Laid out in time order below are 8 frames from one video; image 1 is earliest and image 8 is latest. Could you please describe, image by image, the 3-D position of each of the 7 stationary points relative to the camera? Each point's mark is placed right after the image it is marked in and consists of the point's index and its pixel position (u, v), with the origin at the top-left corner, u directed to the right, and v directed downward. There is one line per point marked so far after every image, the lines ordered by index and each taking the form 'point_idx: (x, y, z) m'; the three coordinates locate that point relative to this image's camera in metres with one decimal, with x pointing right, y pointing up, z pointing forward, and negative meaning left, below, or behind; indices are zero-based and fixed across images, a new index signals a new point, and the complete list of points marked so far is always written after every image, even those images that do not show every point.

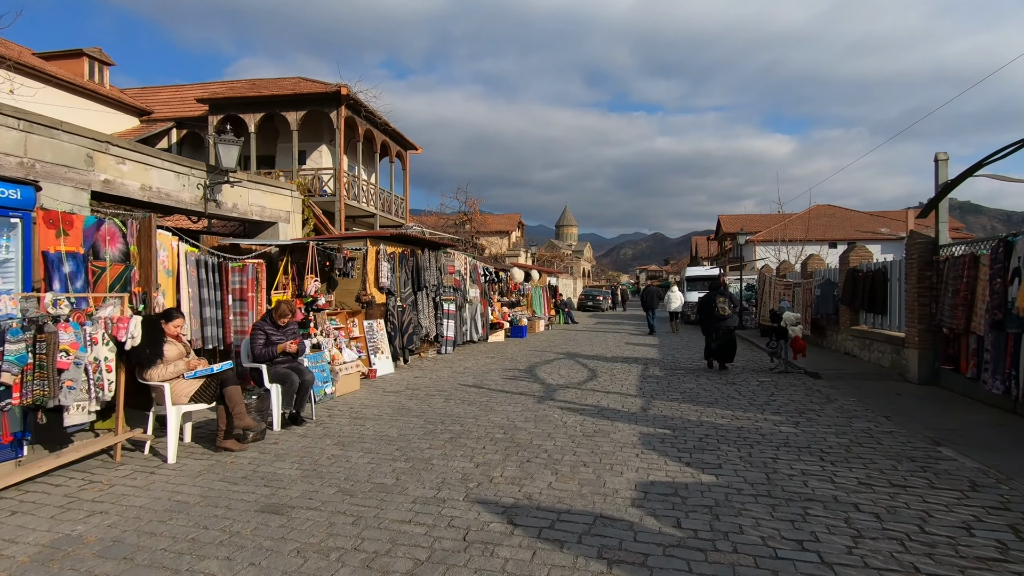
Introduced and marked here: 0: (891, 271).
0: (+8.0, +0.4, +11.4) m
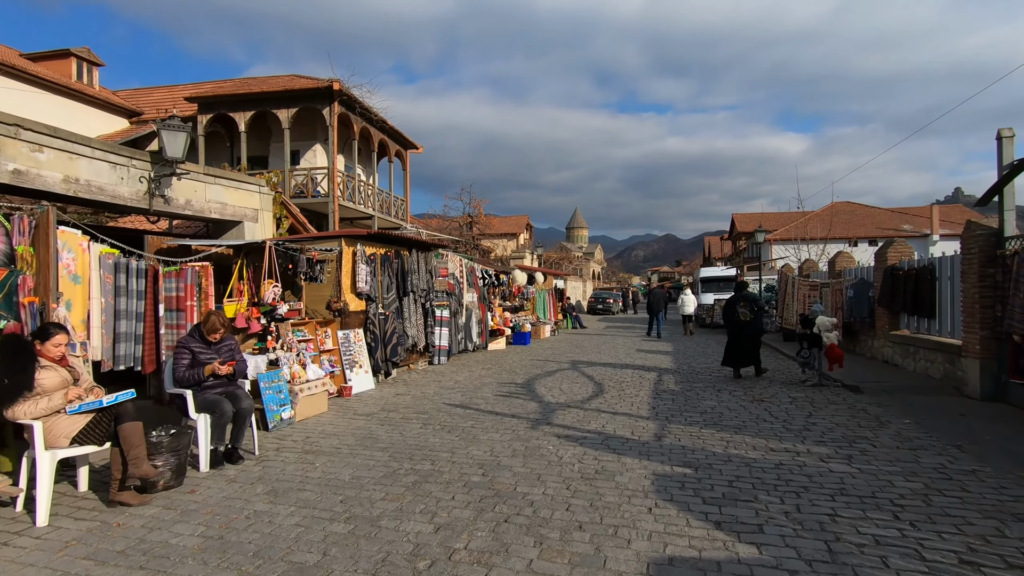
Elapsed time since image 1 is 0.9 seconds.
0: (+7.9, +0.4, +9.9) m
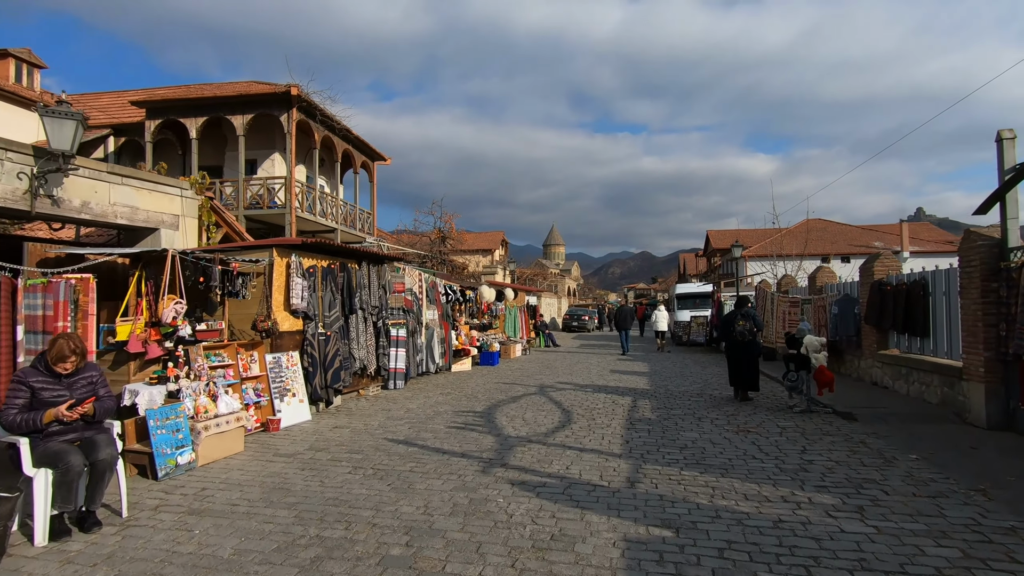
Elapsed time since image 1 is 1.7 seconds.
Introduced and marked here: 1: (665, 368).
0: (+7.2, +0.1, +9.2) m
1: (+4.4, -2.3, +15.5) m
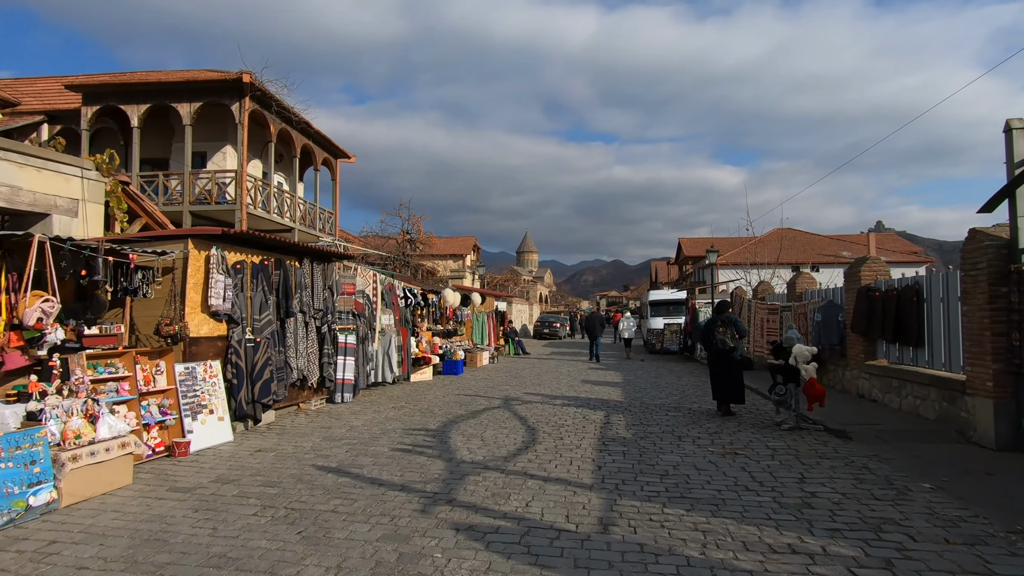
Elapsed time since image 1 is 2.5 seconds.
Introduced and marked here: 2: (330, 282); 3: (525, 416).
0: (+6.6, 0.0, +8.5) m
1: (+3.5, -2.5, +14.7) m
2: (-3.4, +0.1, +10.1) m
3: (+0.2, -2.2, +9.3) m
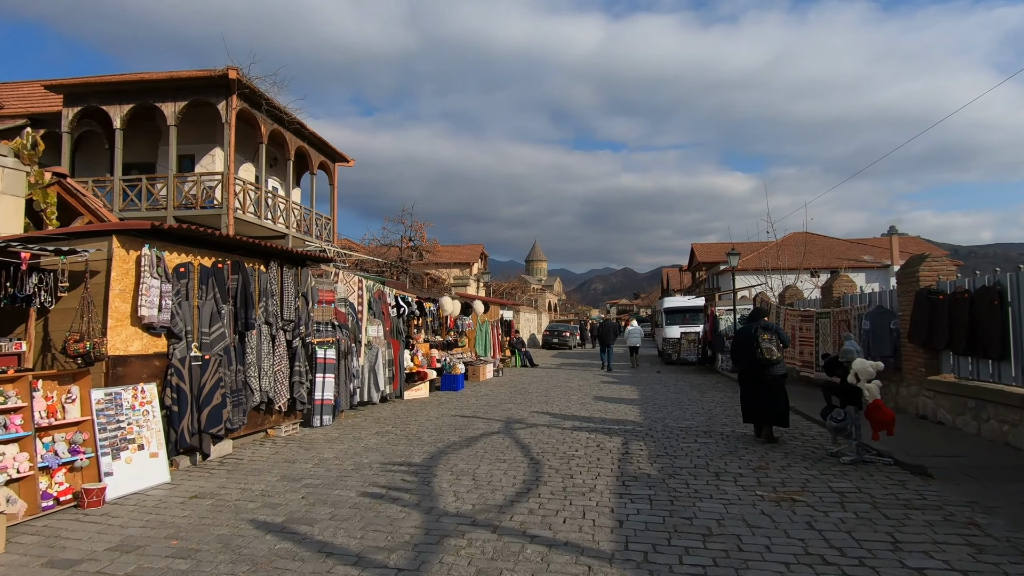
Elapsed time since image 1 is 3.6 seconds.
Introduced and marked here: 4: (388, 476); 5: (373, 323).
0: (+6.6, 0.0, +7.0) m
1: (+3.6, -2.6, +13.2) m
2: (-3.4, 0.0, +8.8) m
3: (+0.2, -2.3, +7.9) m
4: (-1.4, -2.2, +6.2) m
5: (-2.9, -0.7, +11.0) m
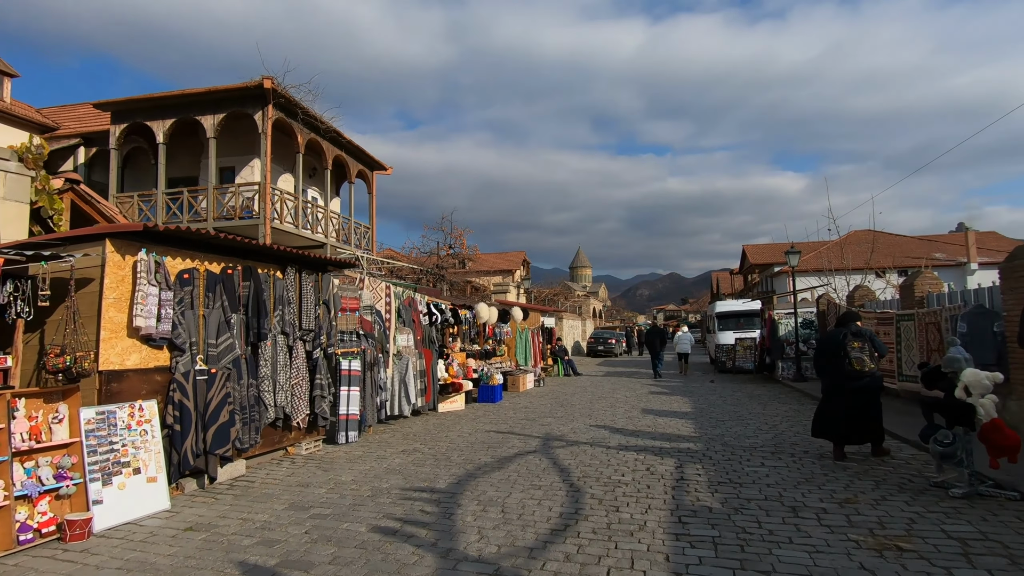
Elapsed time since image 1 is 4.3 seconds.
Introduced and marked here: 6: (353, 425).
0: (+6.9, +0.1, +5.7) m
1: (+4.5, -2.7, +12.0) m
2: (-2.9, -0.1, +8.2) m
3: (+0.7, -2.3, +7.0) m
4: (-1.1, -2.2, +5.5) m
5: (-2.1, -0.8, +10.4) m
6: (-2.5, -2.2, +8.5) m
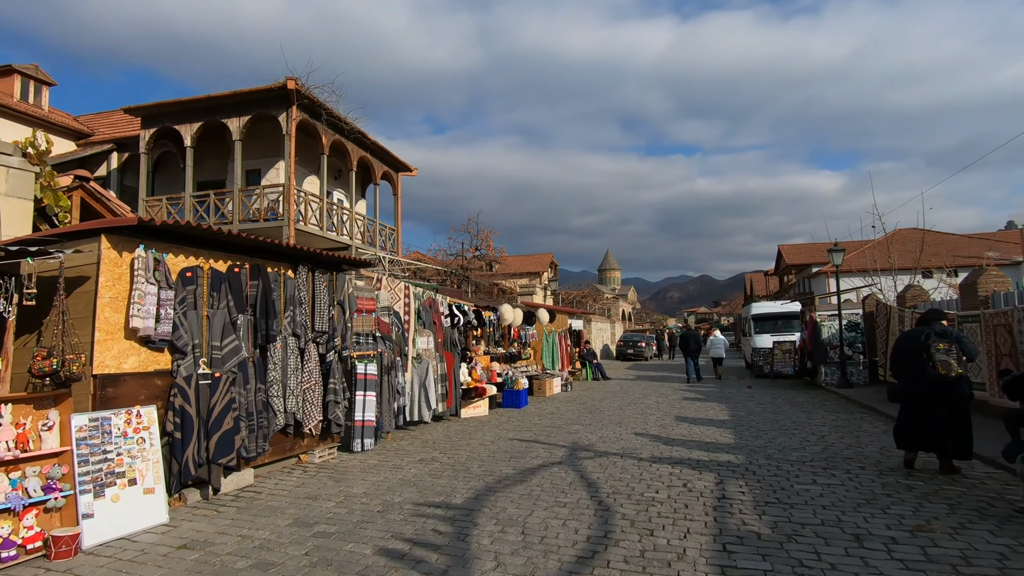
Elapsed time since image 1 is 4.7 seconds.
0: (+7.1, +0.1, +4.8) m
1: (+5.0, -2.6, +11.2) m
2: (-2.5, -0.1, +7.9) m
3: (+1.0, -2.3, +6.4) m
4: (-0.9, -2.2, +5.0) m
5: (-1.7, -0.9, +9.9) m
6: (-2.2, -2.2, +8.1) m
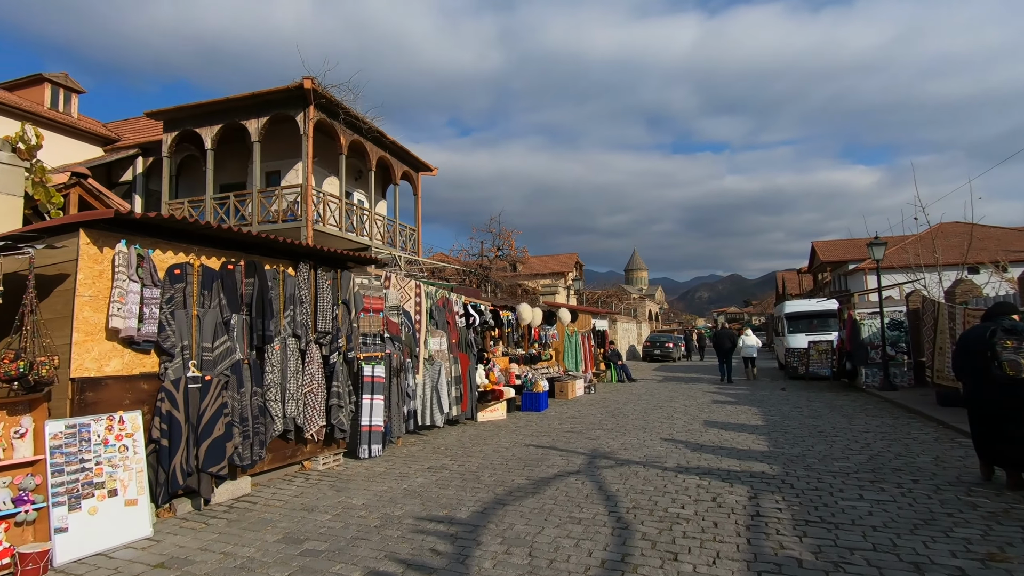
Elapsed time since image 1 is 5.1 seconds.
0: (+7.1, +0.2, +4.0) m
1: (+5.4, -2.6, +10.5) m
2: (-2.3, -0.1, +7.5) m
3: (+1.1, -2.3, +5.9) m
4: (-0.8, -2.1, +4.6) m
5: (-1.4, -0.8, +9.5) m
6: (-2.0, -2.1, +7.7) m
